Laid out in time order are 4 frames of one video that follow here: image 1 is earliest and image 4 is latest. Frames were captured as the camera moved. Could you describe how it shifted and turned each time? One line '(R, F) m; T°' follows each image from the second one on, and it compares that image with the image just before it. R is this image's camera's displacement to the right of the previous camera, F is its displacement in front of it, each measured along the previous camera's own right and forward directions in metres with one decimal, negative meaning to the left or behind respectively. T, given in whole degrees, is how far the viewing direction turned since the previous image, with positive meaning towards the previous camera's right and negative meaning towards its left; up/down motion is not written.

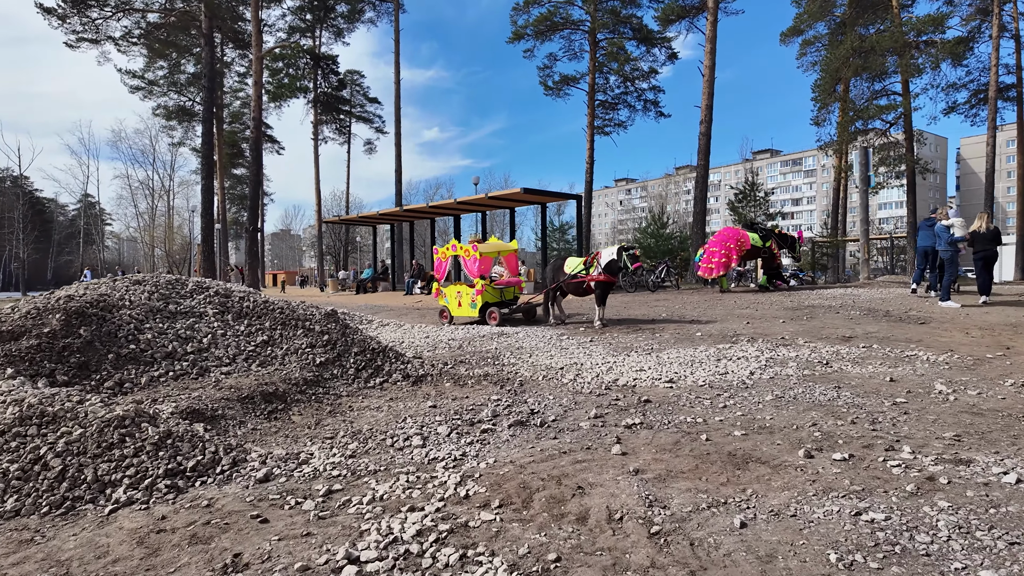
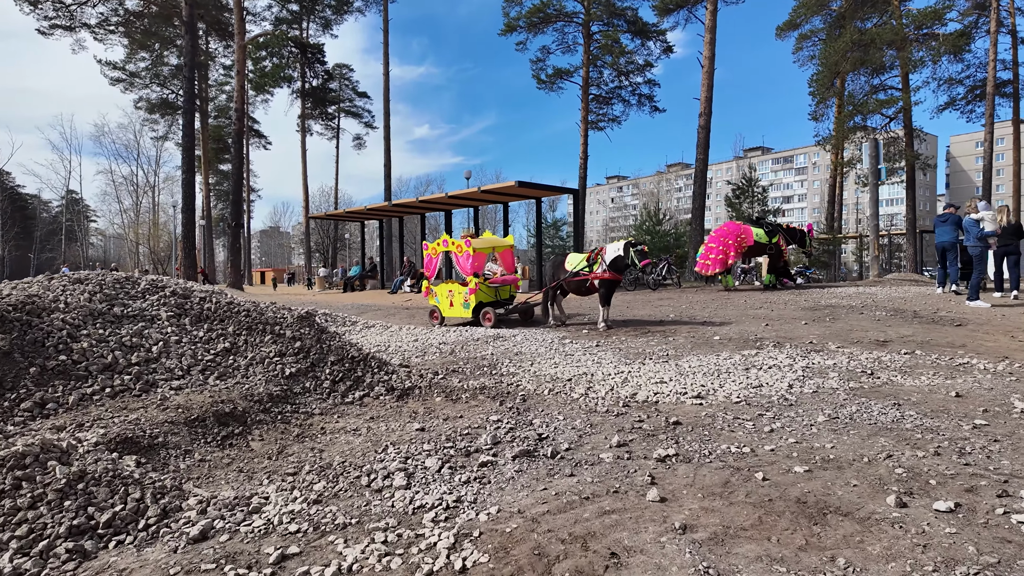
(-0.1, +0.9) m; +1°
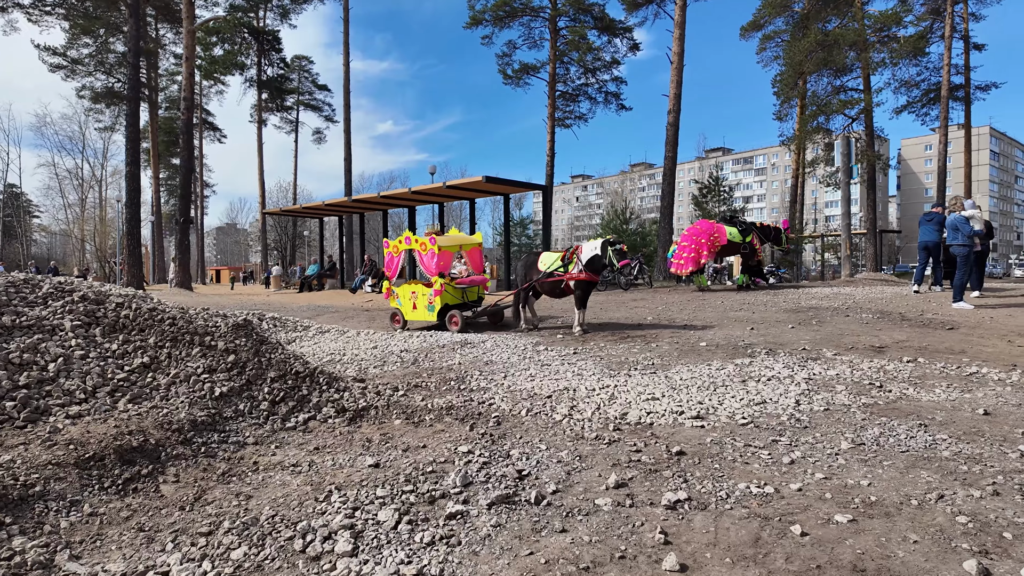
(-0.1, +0.8) m; +3°
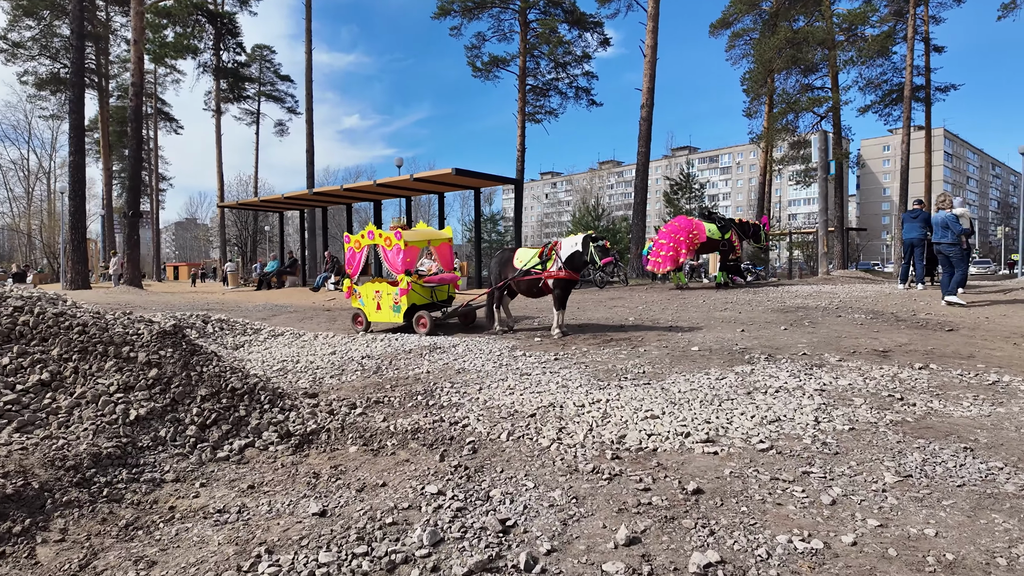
(-0.1, +0.7) m; +3°
